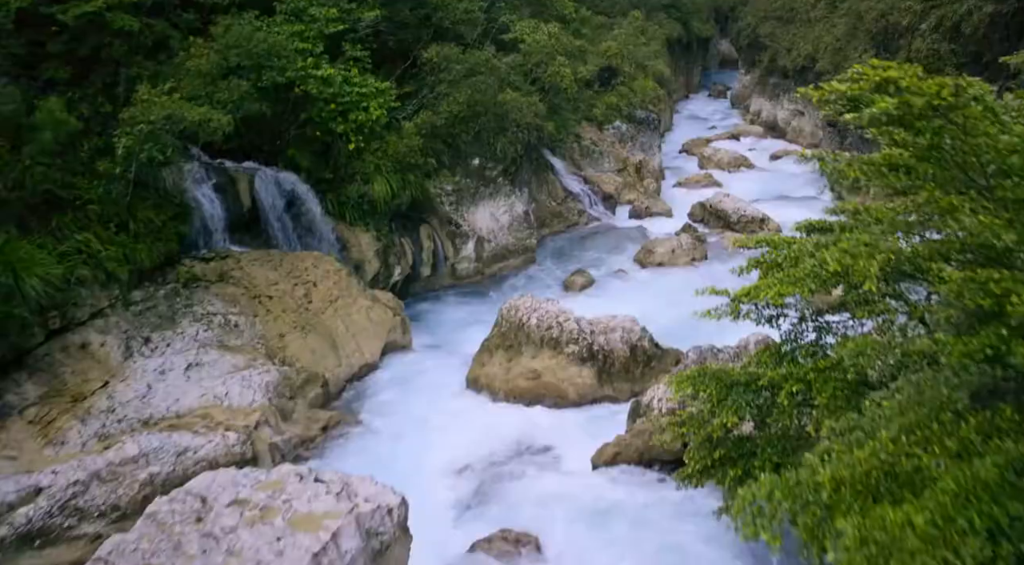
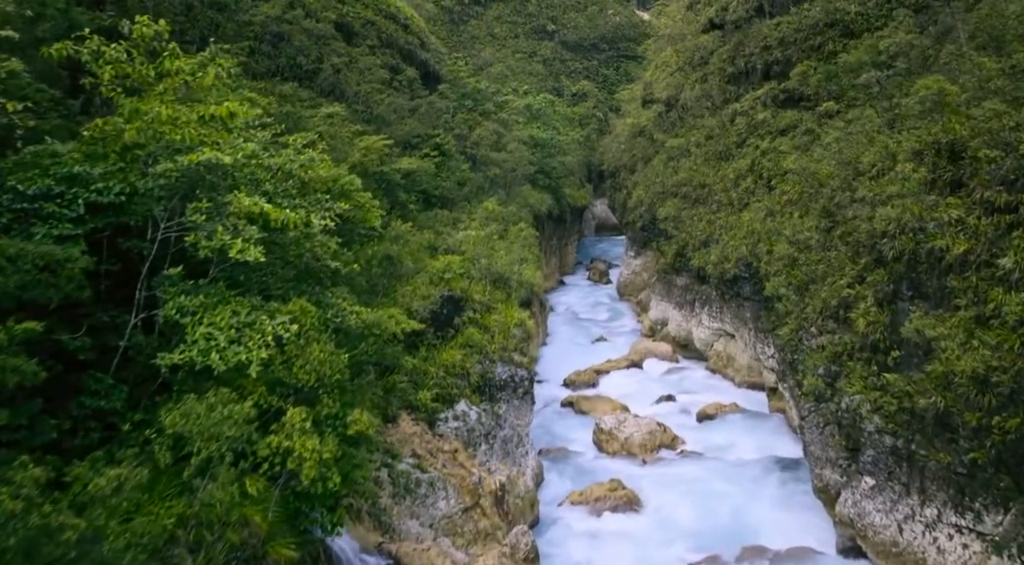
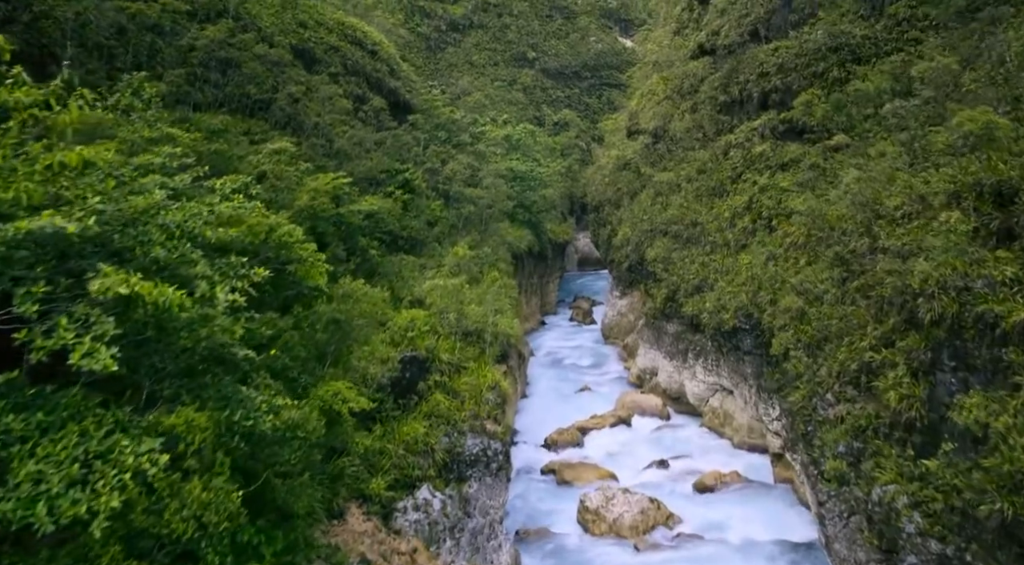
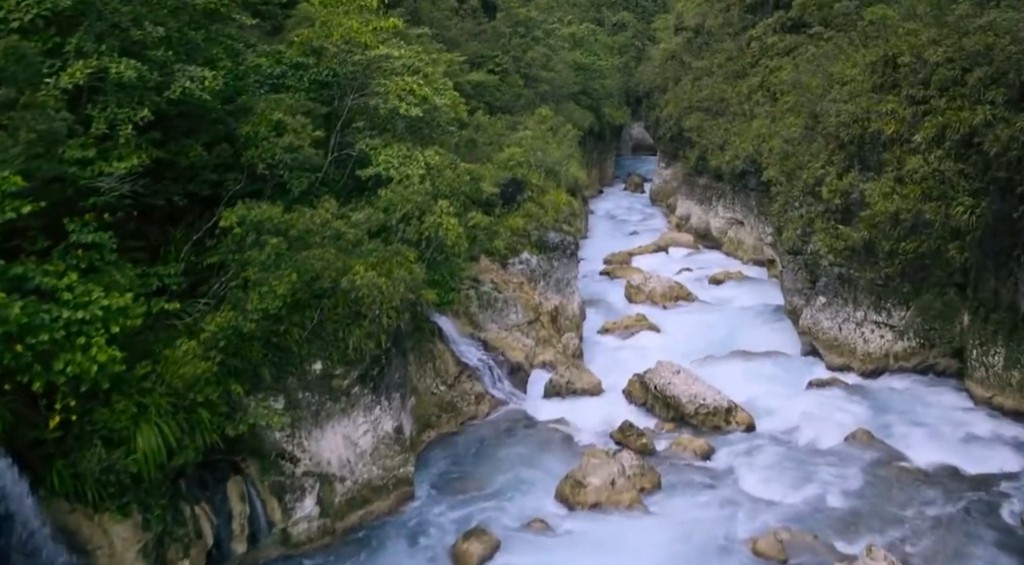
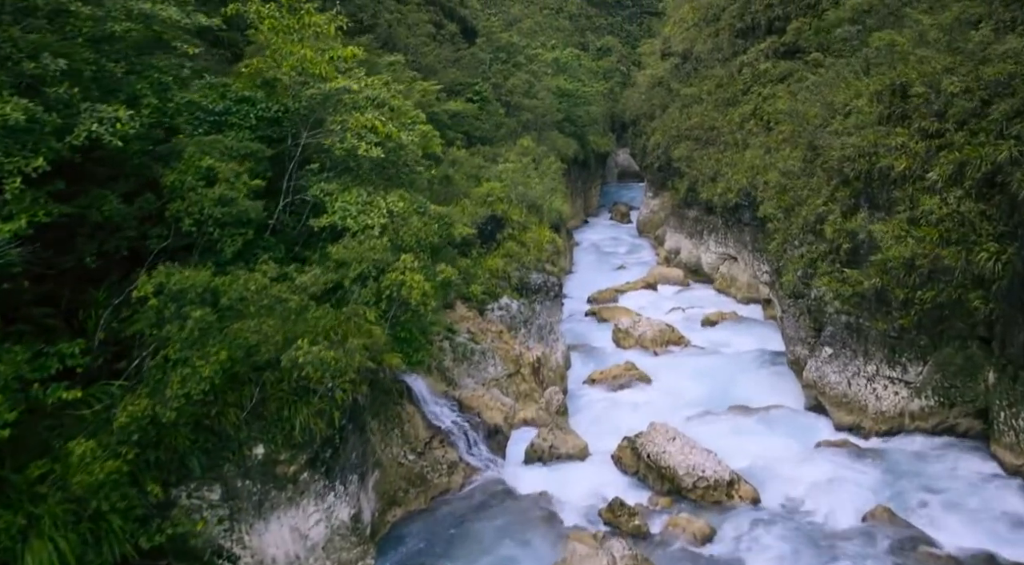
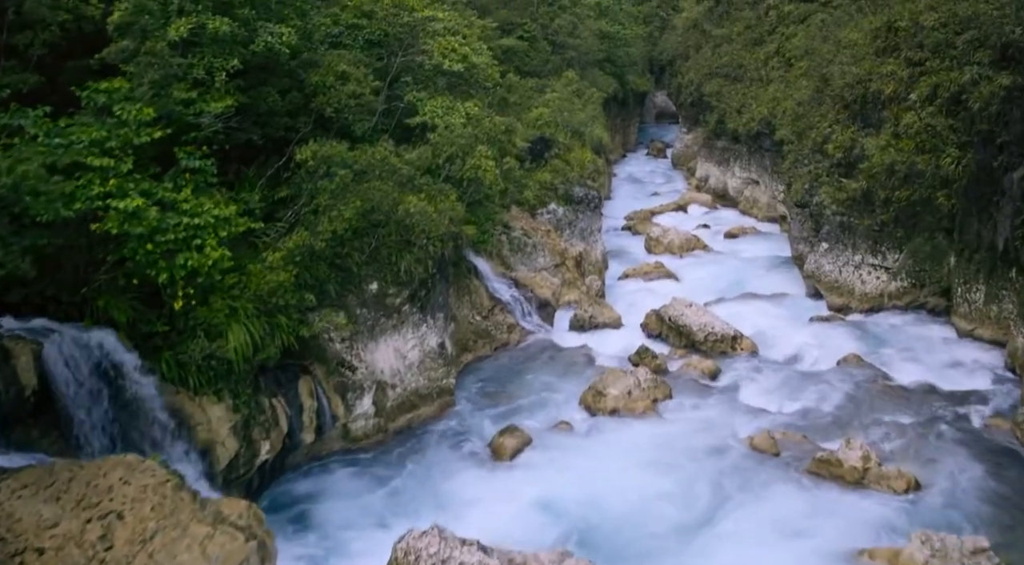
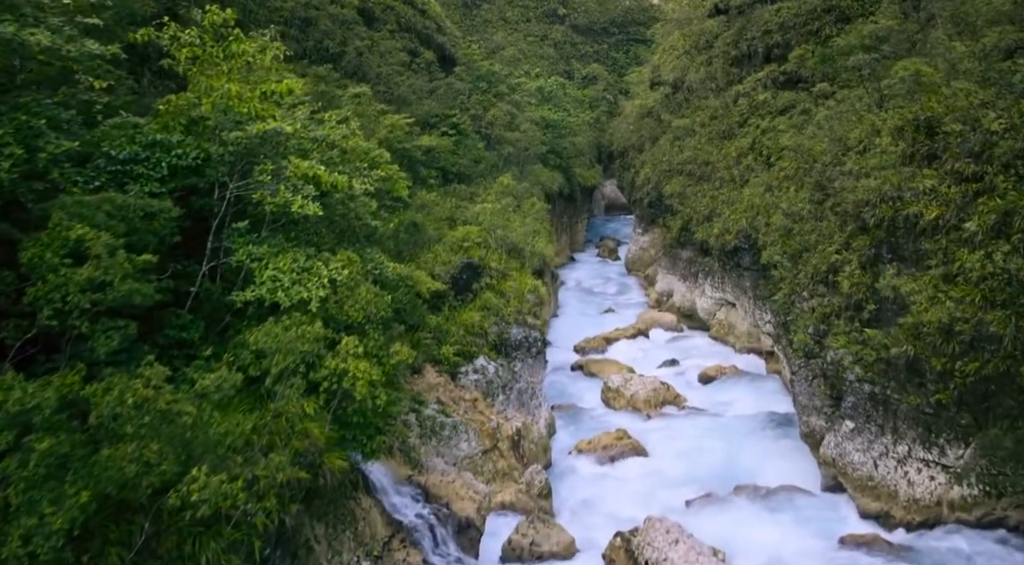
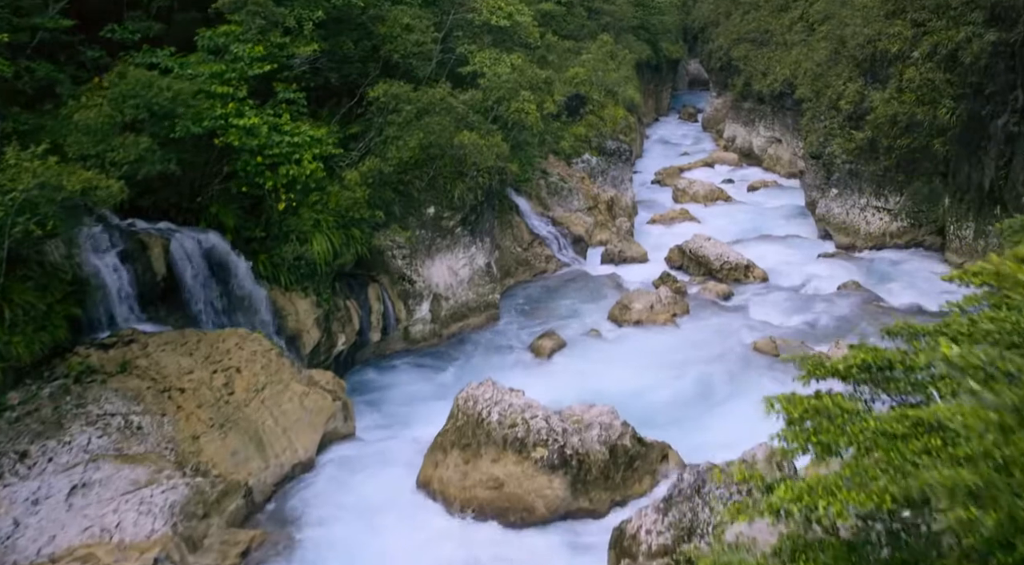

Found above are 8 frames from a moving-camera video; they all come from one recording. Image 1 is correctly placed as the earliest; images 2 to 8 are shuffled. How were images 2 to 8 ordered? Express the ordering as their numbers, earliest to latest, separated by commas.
8, 6, 4, 5, 7, 2, 3
